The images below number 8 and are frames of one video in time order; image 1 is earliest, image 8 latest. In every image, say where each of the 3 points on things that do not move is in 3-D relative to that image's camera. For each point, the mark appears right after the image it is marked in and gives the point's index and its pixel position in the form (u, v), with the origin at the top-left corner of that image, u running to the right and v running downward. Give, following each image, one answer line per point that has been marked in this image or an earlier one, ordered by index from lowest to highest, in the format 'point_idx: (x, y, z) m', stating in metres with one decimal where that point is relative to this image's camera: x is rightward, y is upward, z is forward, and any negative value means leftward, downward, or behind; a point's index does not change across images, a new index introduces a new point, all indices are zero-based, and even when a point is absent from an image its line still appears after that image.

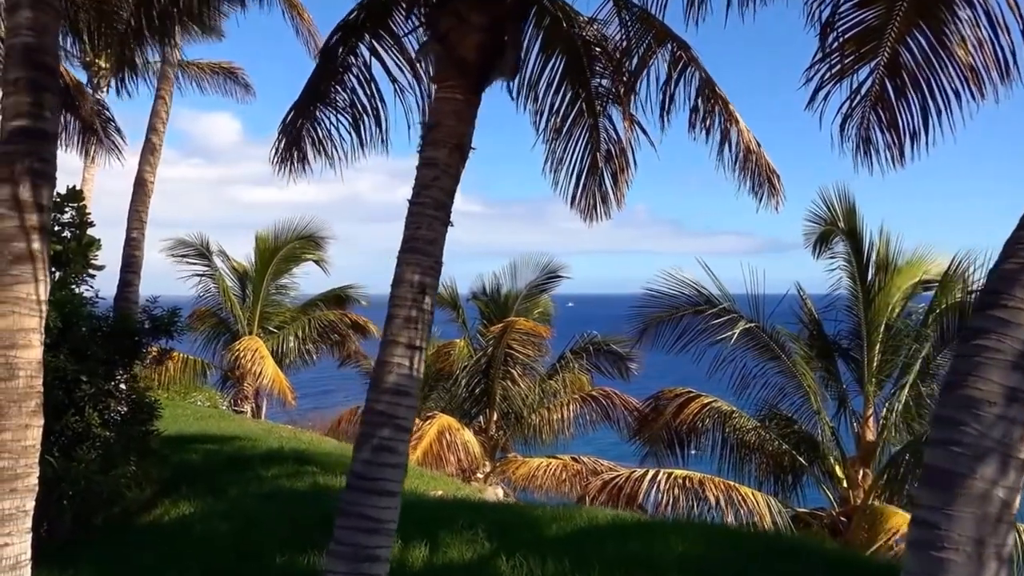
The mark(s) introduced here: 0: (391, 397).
0: (-0.5, -0.5, +4.1) m
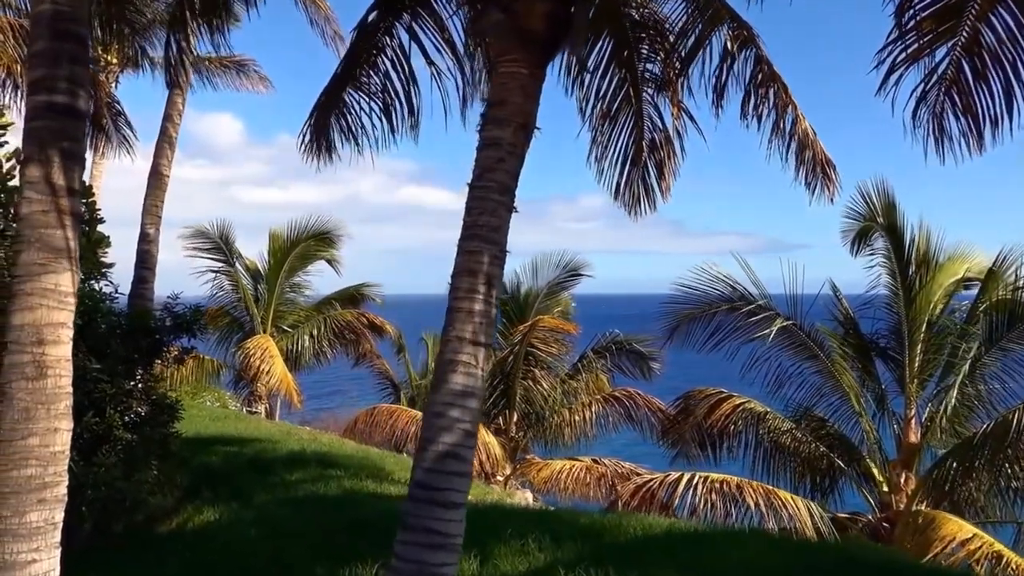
0: (-0.2, -0.5, +3.7) m
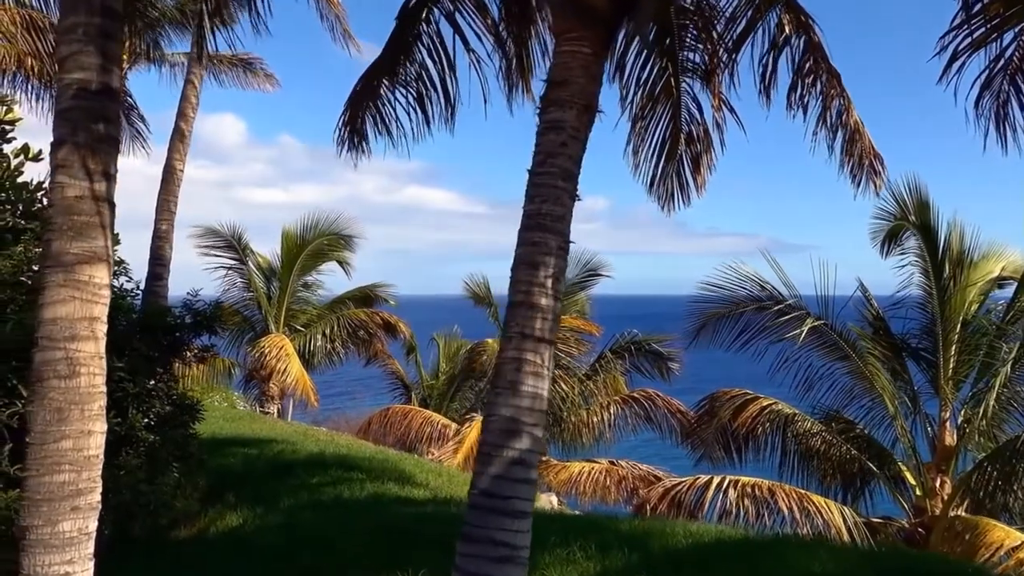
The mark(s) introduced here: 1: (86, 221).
0: (+0.1, -0.4, +3.5) m
1: (-1.6, +0.3, +3.5) m
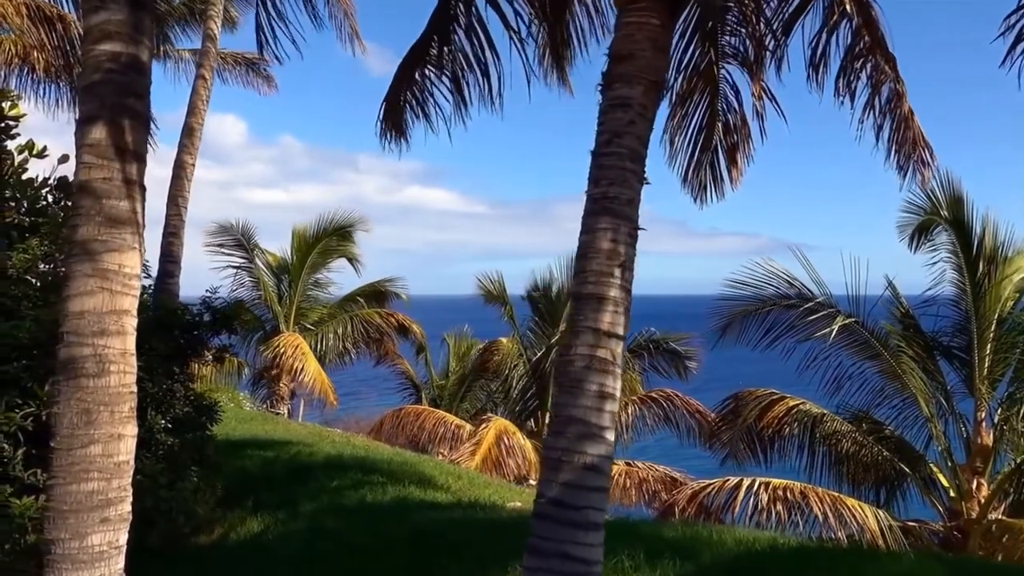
0: (+0.3, -0.4, +3.2) m
1: (-1.4, +0.3, +3.2) m
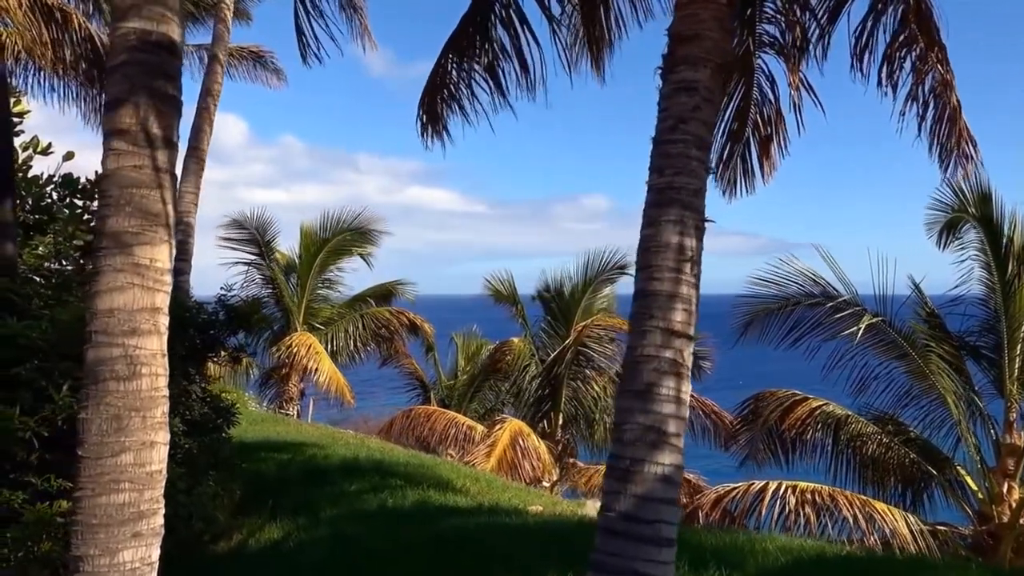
0: (+0.5, -0.4, +2.9) m
1: (-1.2, +0.3, +3.0) m
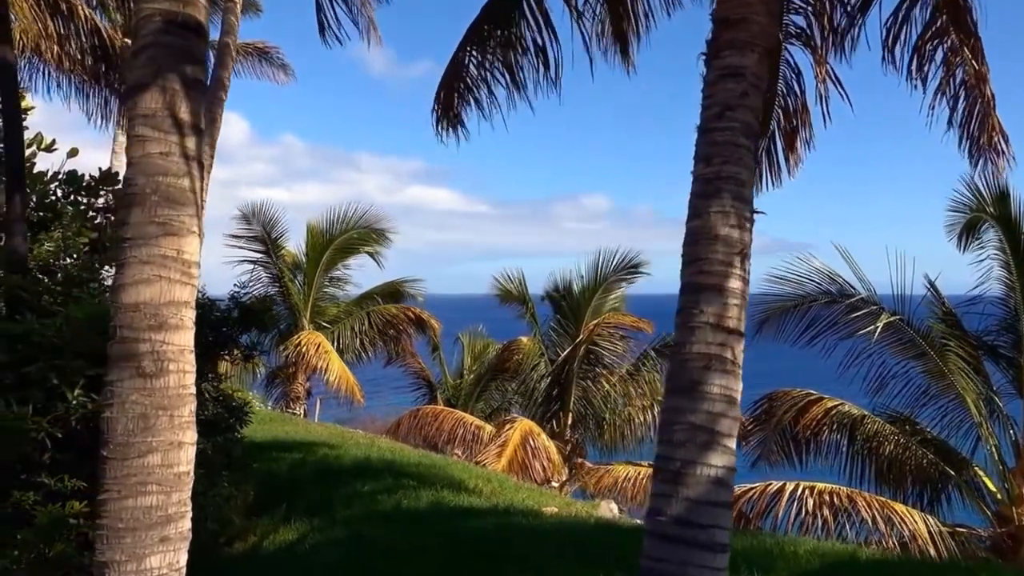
0: (+0.7, -0.4, +2.8) m
1: (-1.1, +0.3, +2.8) m
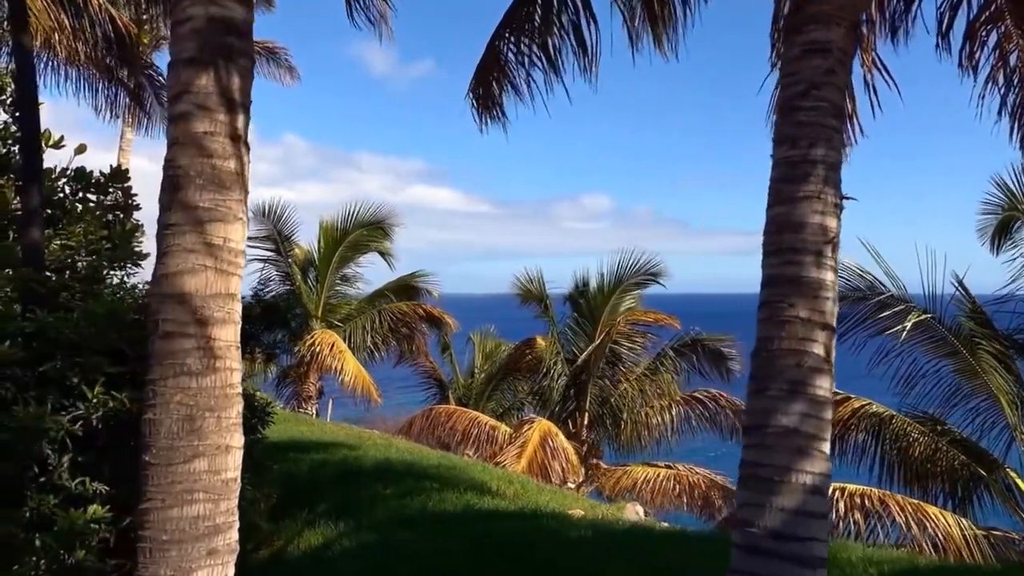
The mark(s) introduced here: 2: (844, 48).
0: (+0.9, -0.3, +2.6) m
1: (-0.8, +0.4, +2.6) m
2: (+1.1, +0.8, +2.9) m
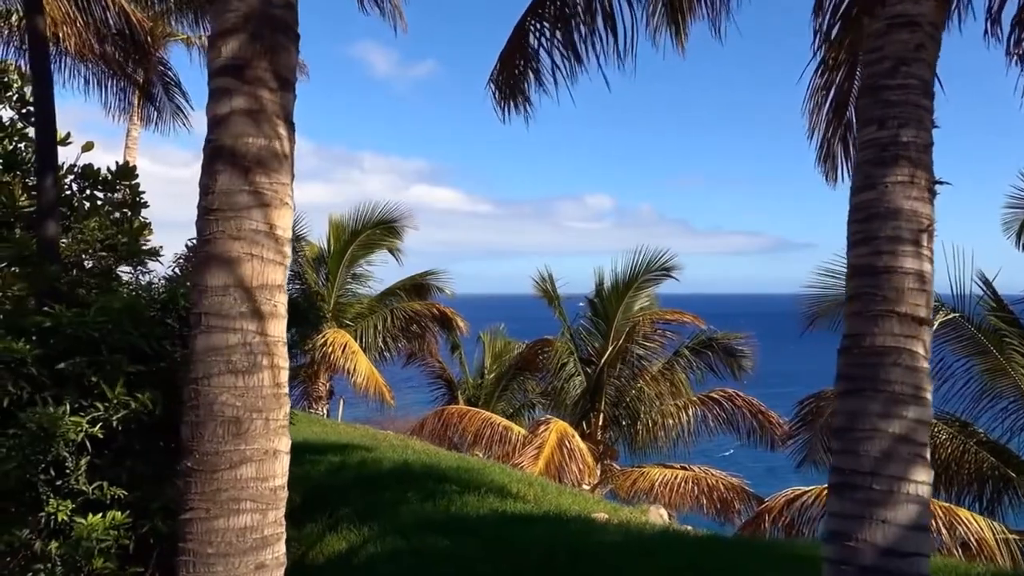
0: (+1.1, -0.3, +2.4) m
1: (-0.7, +0.4, +2.4) m
2: (+1.2, +0.8, +2.7) m
